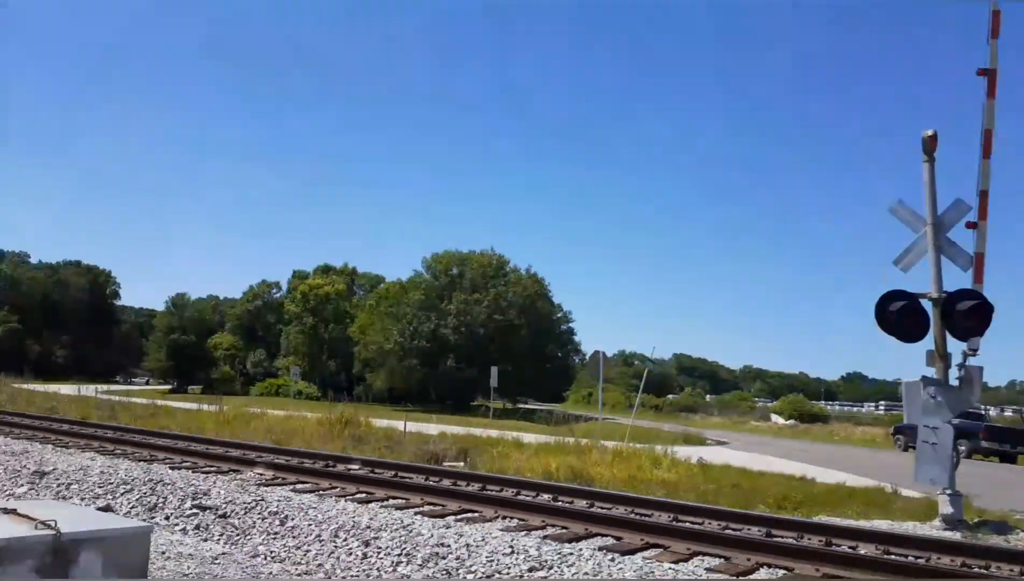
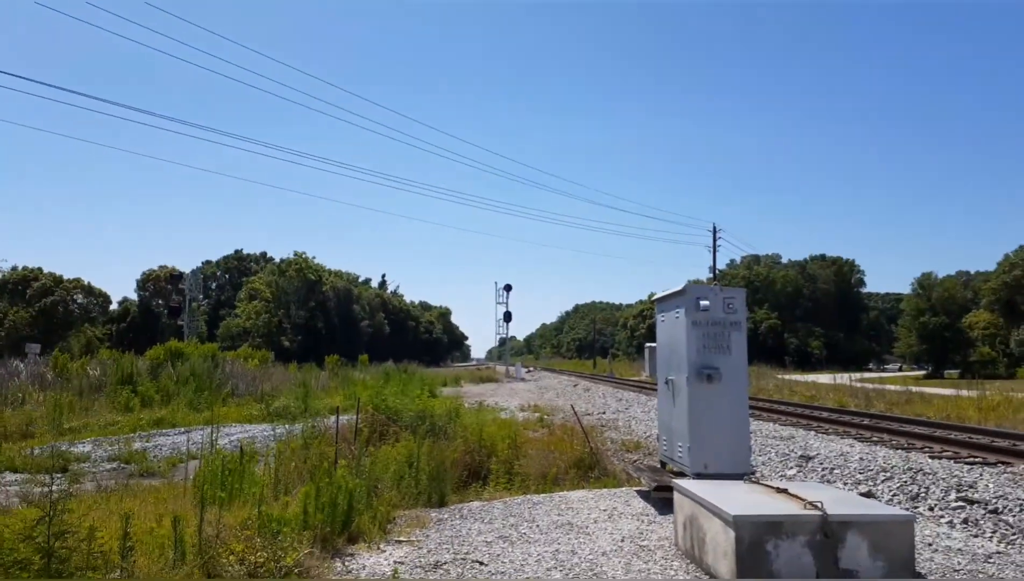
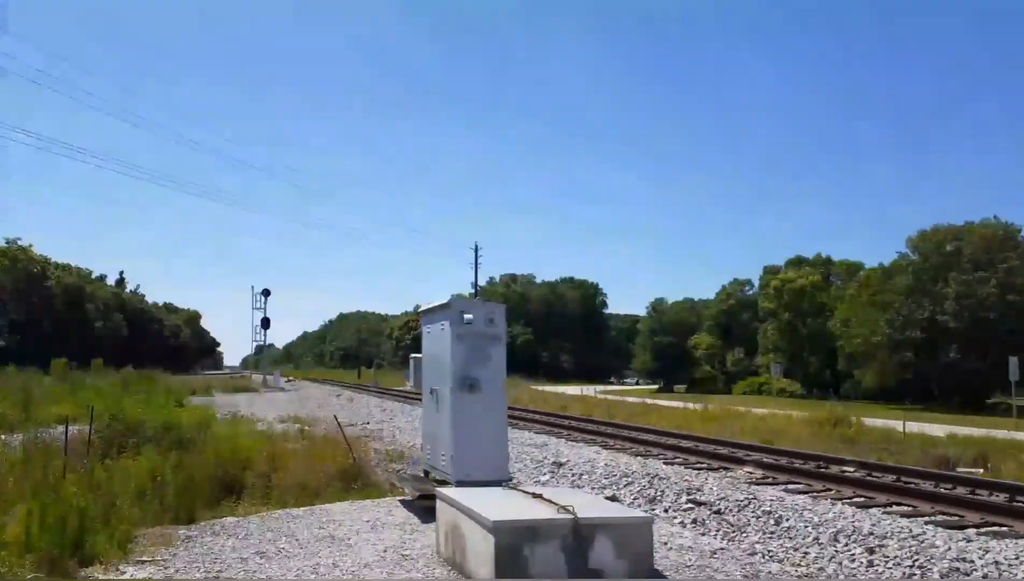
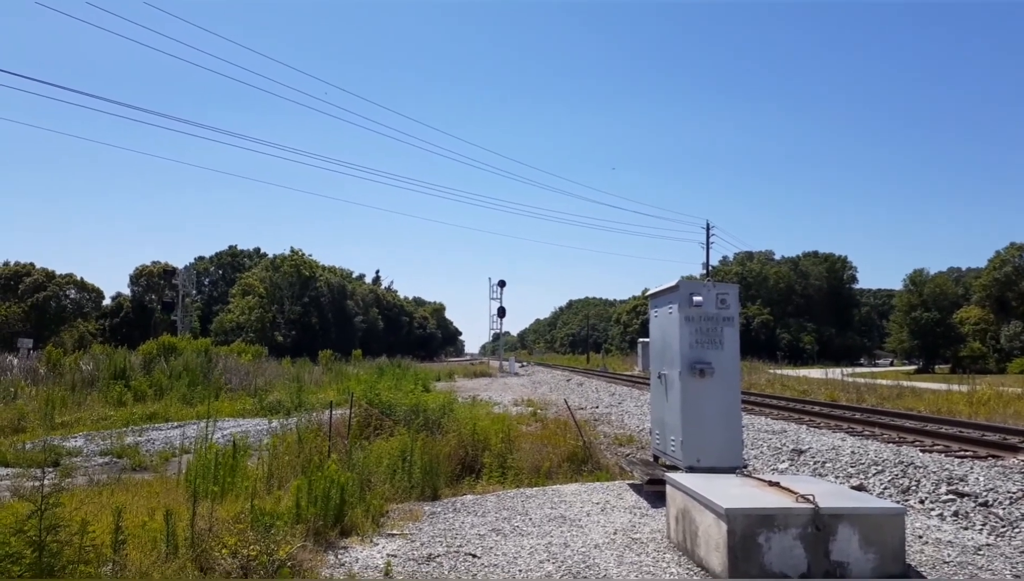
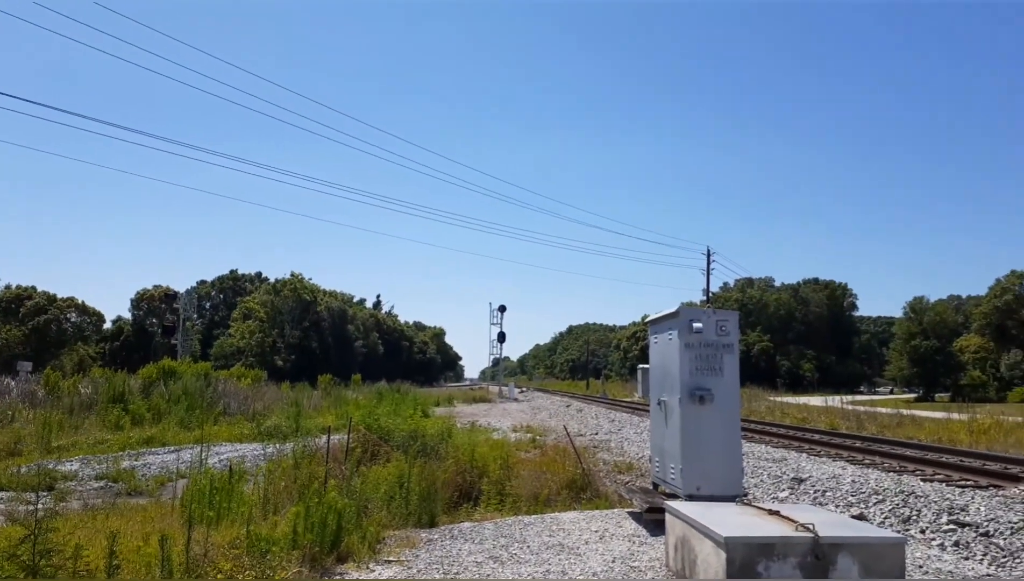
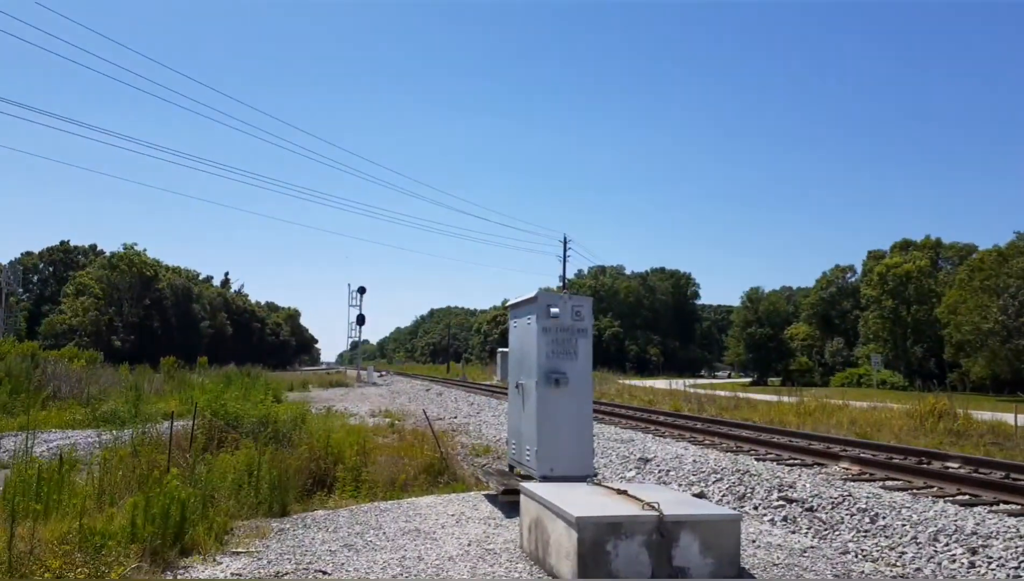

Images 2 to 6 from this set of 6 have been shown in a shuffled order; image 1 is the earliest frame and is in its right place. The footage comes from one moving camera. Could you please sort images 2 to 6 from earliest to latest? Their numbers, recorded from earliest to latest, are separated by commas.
3, 6, 2, 5, 4
